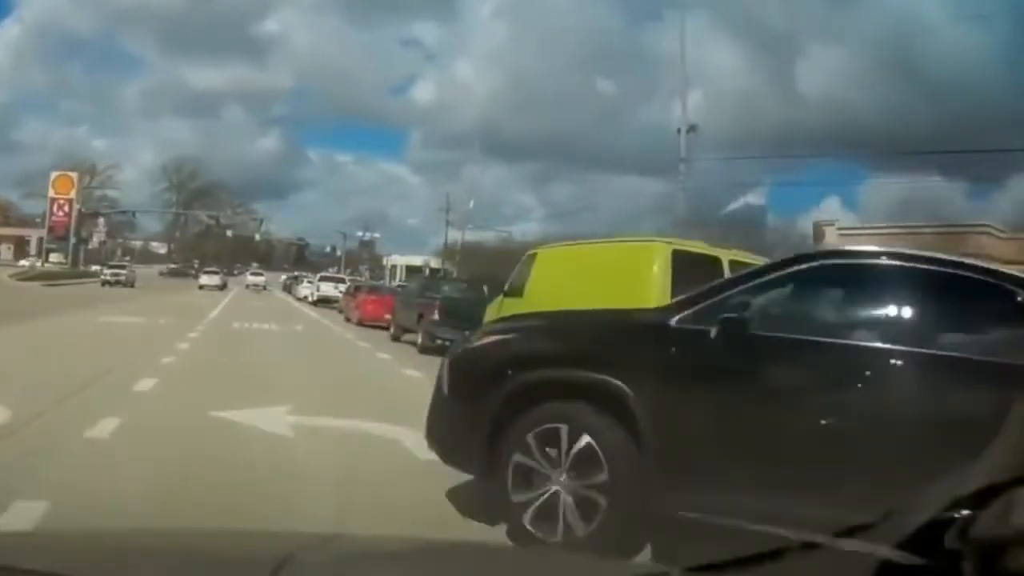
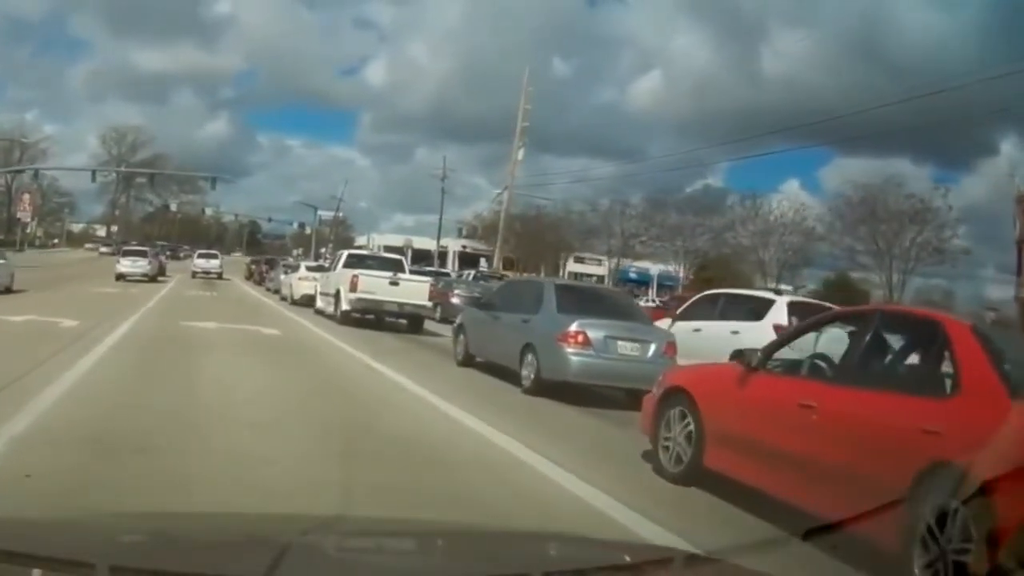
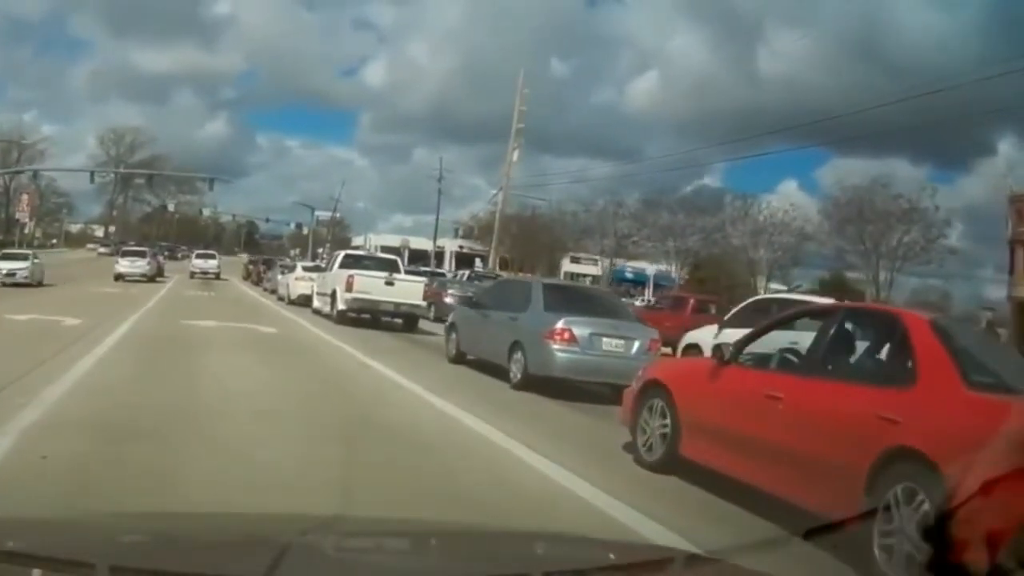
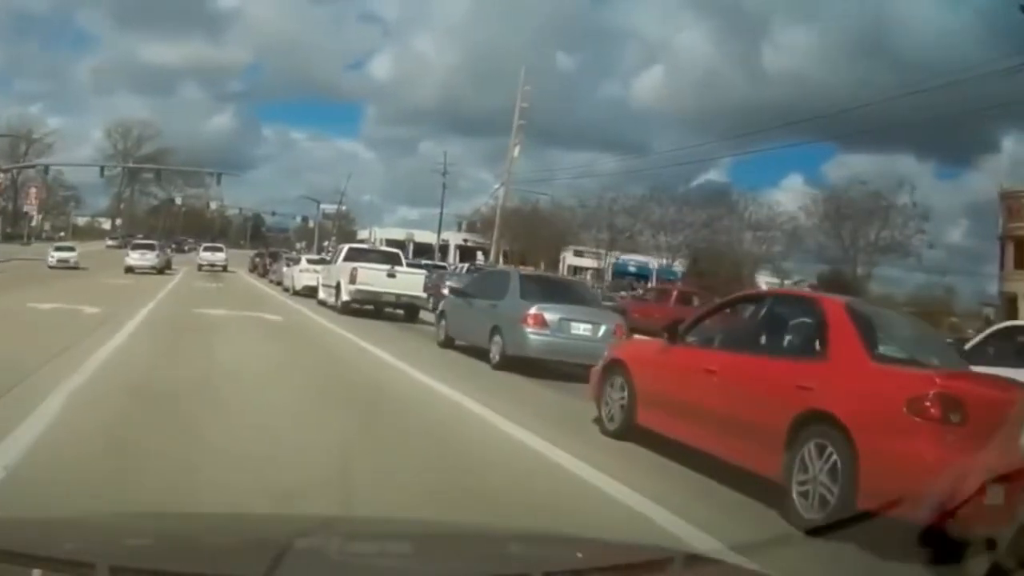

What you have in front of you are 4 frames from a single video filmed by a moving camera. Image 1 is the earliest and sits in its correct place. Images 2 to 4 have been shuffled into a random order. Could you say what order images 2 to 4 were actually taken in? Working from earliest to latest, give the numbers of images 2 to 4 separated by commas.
4, 3, 2
